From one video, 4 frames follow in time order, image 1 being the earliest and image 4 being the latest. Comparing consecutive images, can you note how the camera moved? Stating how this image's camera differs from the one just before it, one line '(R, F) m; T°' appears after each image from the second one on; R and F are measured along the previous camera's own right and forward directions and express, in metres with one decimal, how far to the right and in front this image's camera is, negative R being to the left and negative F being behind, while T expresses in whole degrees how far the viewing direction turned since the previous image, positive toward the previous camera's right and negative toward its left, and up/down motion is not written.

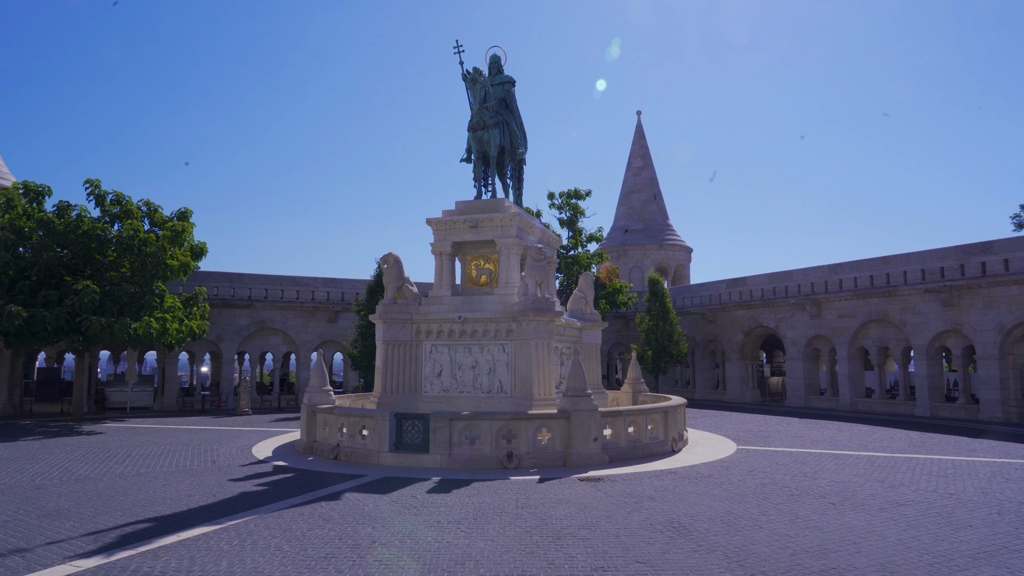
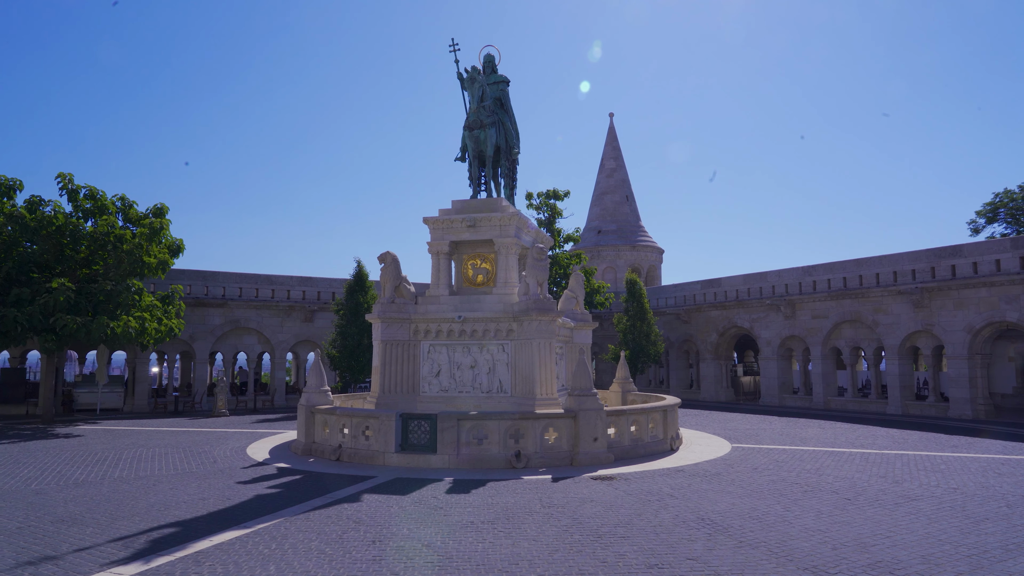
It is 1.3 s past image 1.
(-0.7, 0.0) m; +3°
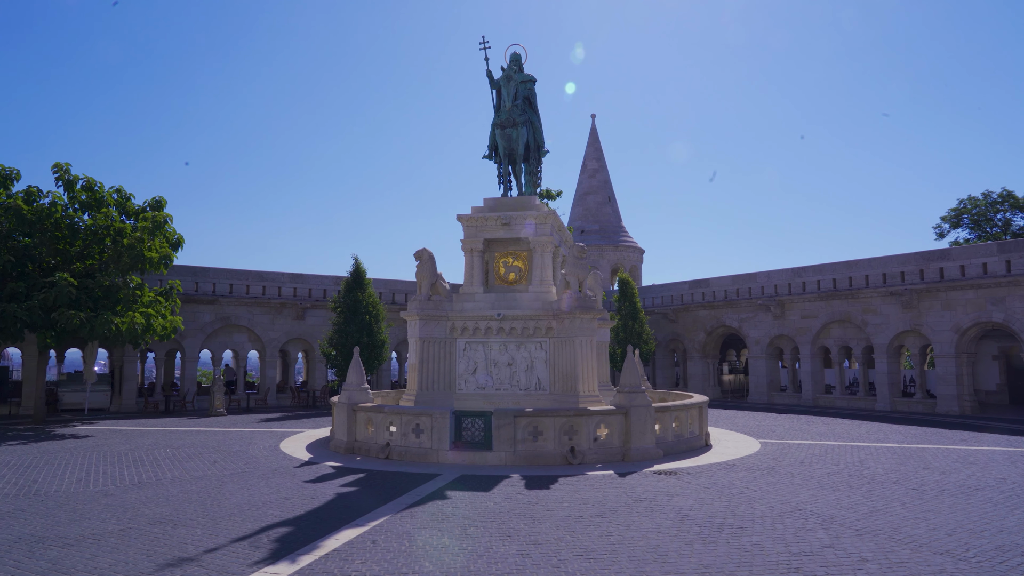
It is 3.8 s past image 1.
(-1.6, 0.0) m; +4°
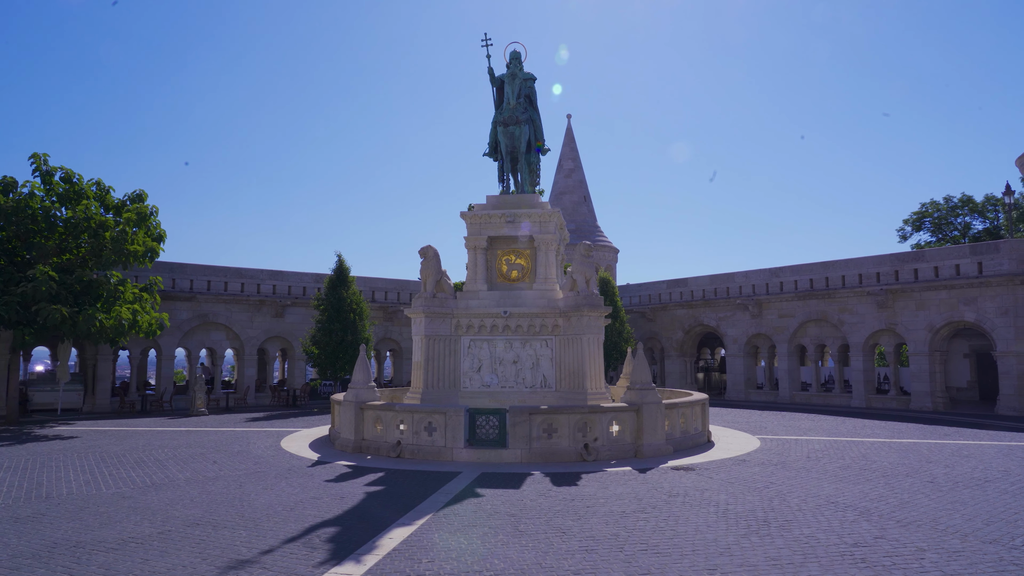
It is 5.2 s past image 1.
(-0.9, 0.0) m; +3°
